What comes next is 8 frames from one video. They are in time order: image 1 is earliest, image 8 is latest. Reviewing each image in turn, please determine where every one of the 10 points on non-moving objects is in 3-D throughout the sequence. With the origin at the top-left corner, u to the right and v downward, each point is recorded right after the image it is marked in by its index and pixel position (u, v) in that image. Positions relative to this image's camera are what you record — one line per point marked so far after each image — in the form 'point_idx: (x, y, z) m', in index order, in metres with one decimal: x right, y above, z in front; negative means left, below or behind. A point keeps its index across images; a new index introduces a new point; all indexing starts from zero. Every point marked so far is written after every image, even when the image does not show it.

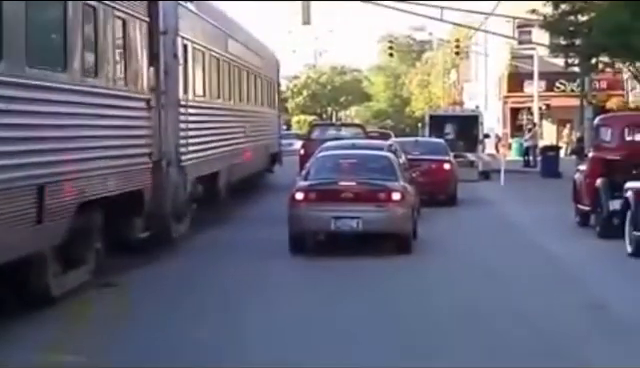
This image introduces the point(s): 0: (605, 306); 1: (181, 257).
0: (+3.2, -1.3, +15.2) m
1: (-1.9, -1.0, +17.9) m
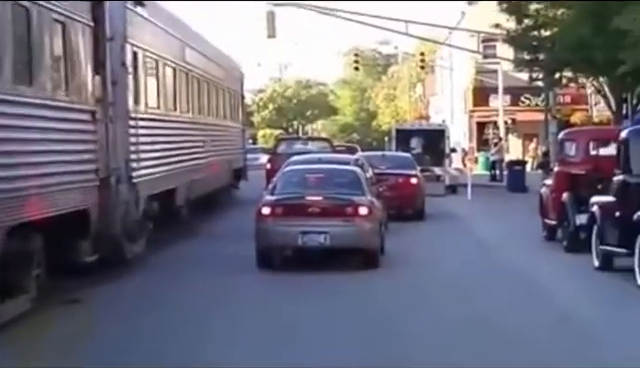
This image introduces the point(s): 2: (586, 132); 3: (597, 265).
0: (+2.9, -1.5, +15.3) m
1: (-2.3, -1.2, +17.7) m
2: (+3.9, +0.8, +19.3) m
3: (+3.7, -1.1, +17.8) m
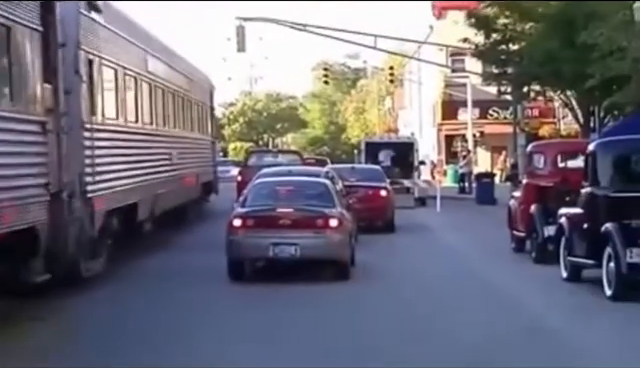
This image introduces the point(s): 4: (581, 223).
0: (+2.6, -1.6, +15.4) m
1: (-2.7, -1.3, +17.6) m
2: (+3.4, +0.6, +19.5) m
3: (+3.3, -1.2, +18.0) m
4: (+3.5, -0.5, +17.5) m
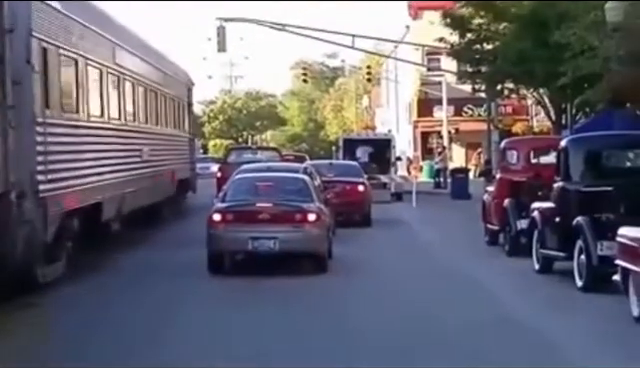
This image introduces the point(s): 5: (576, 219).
0: (+2.3, -1.5, +15.9) m
1: (-3.0, -1.3, +18.0) m
2: (+3.1, +0.6, +19.9) m
3: (+3.0, -1.2, +18.4) m
4: (+3.2, -0.4, +17.9) m
5: (+3.3, -0.4, +17.1) m
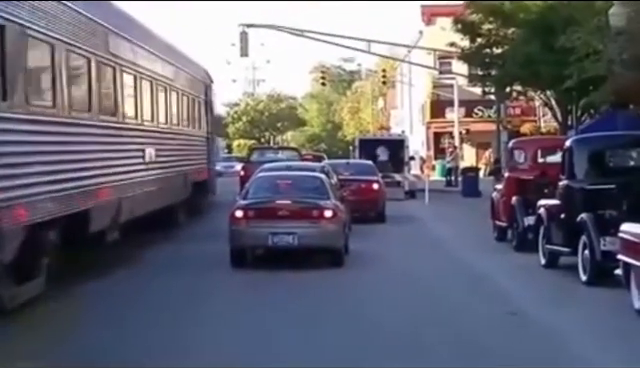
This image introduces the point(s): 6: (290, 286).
0: (+2.5, -1.5, +16.8) m
1: (-2.8, -1.2, +19.1) m
2: (+3.4, +0.7, +20.8) m
3: (+3.3, -1.2, +19.3) m
4: (+3.4, -0.4, +18.8) m
5: (+3.5, -0.4, +17.9) m
6: (-0.4, -1.3, +17.4) m
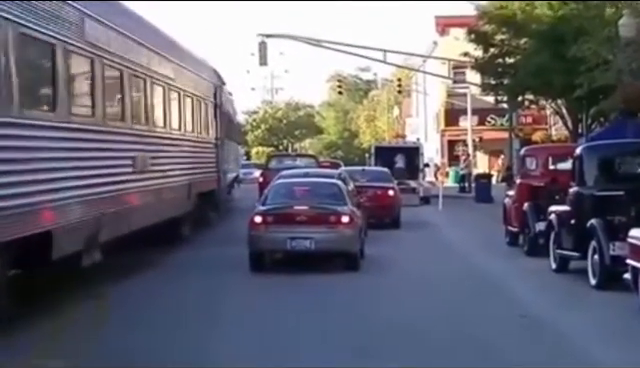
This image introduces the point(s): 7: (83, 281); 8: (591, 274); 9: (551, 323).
0: (+2.7, -1.6, +17.3) m
1: (-2.5, -1.3, +19.7) m
2: (+3.7, +0.6, +21.3) m
3: (+3.5, -1.2, +19.8) m
4: (+3.7, -0.5, +19.3) m
5: (+3.8, -0.5, +18.4) m
6: (-0.2, -1.4, +18.0) m
7: (-3.3, -1.4, +18.5) m
8: (+3.8, -1.3, +18.6) m
9: (+2.7, -1.7, +15.7) m
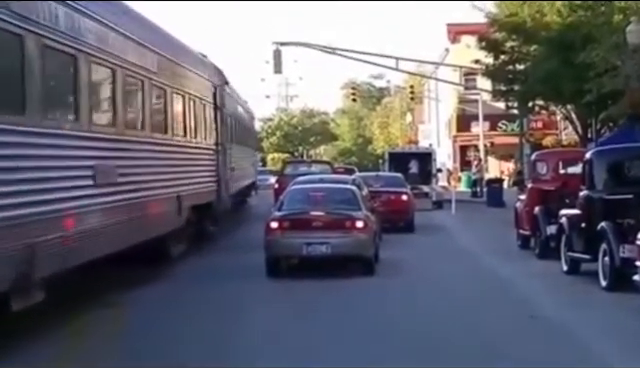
0: (+2.9, -1.7, +17.7) m
1: (-2.3, -1.4, +20.1) m
2: (+3.9, +0.5, +21.7) m
3: (+3.8, -1.3, +20.2) m
4: (+3.9, -0.6, +19.6) m
5: (+4.0, -0.6, +18.8) m
6: (+0.1, -1.5, +18.4) m
7: (-3.1, -1.5, +18.9) m
8: (+4.1, -1.3, +19.0) m
9: (+2.9, -1.7, +16.1) m
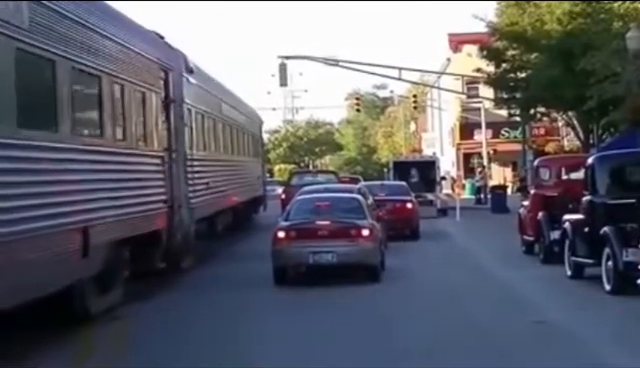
0: (+3.0, -1.8, +17.9) m
1: (-2.2, -1.6, +20.4) m
2: (+4.0, +0.4, +21.9) m
3: (+3.9, -1.4, +20.4) m
4: (+4.0, -0.7, +19.9) m
5: (+4.1, -0.6, +19.0) m
6: (+0.2, -1.7, +18.6) m
7: (-3.0, -1.7, +19.2) m
8: (+4.2, -1.4, +19.2) m
9: (+3.0, -1.8, +16.3) m
